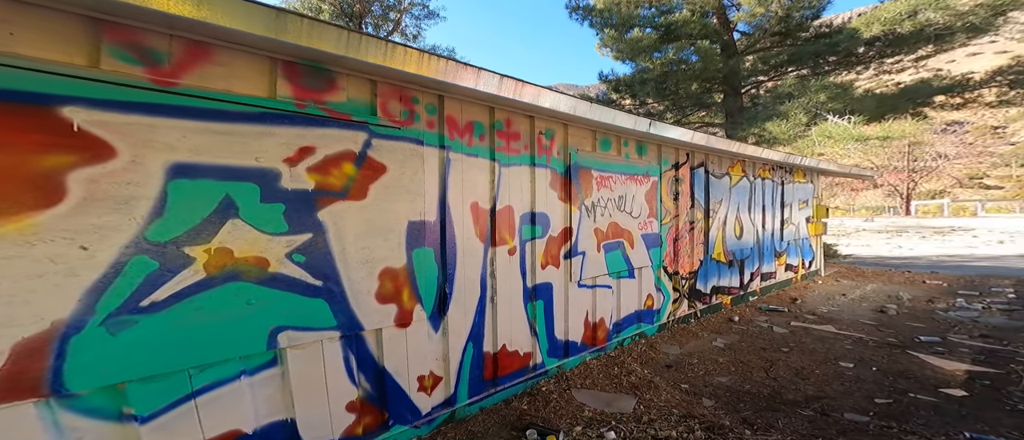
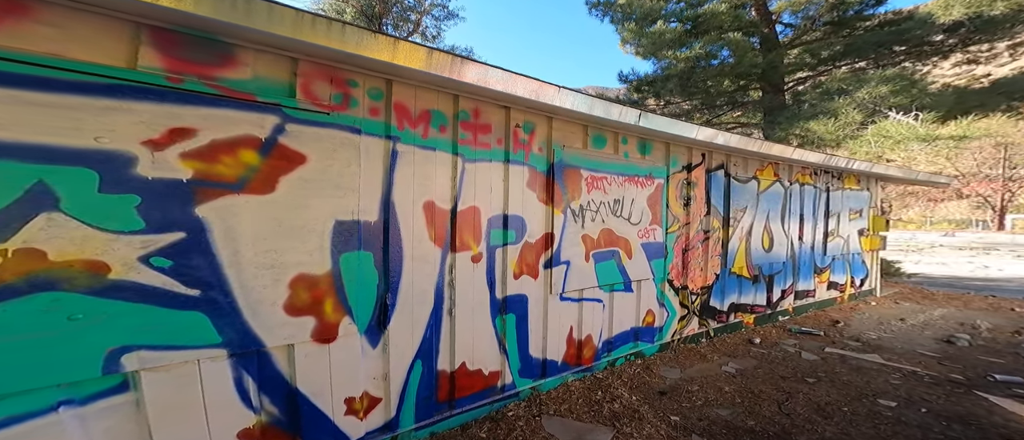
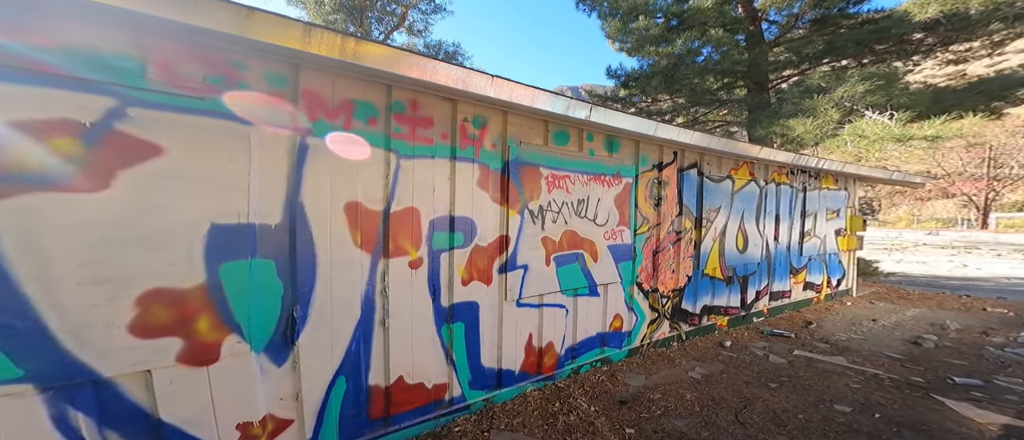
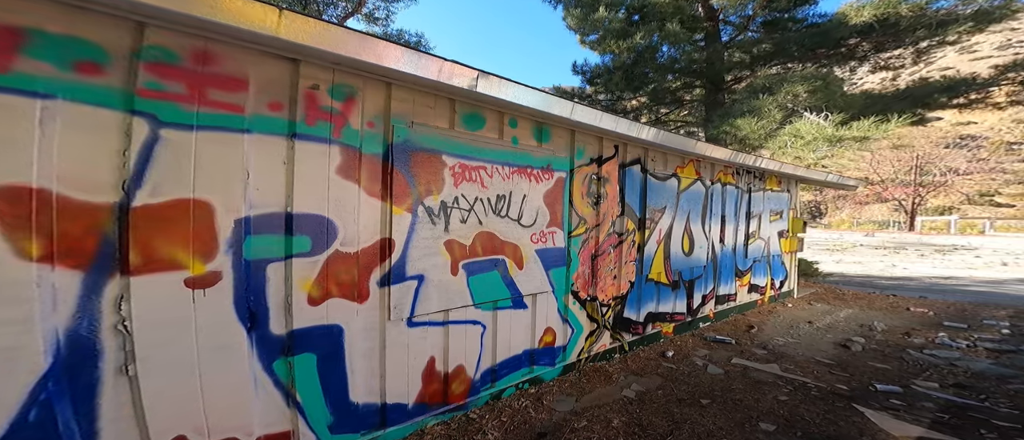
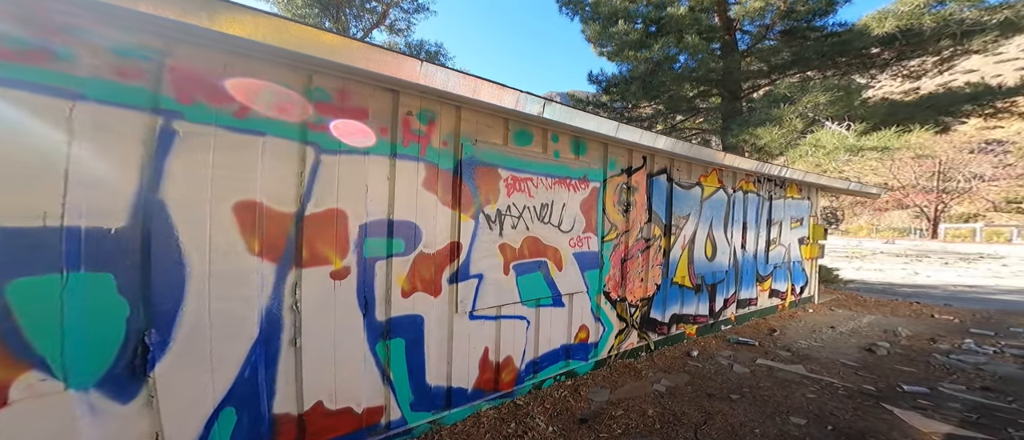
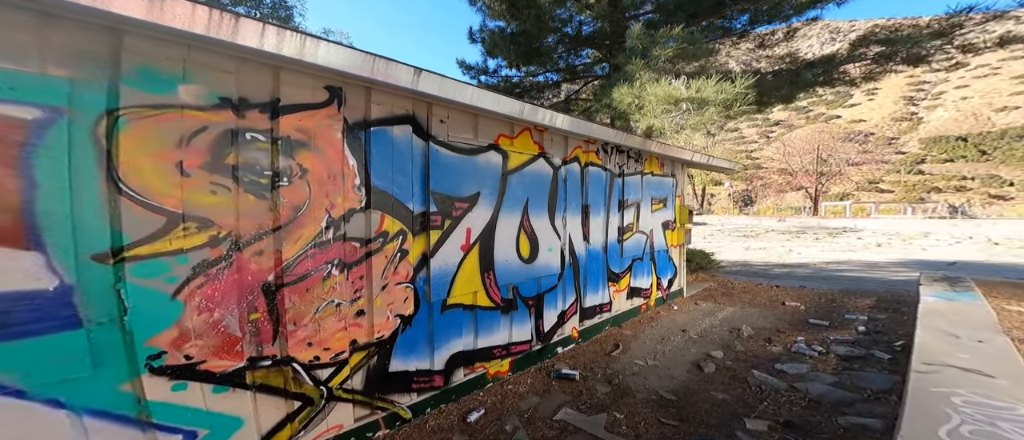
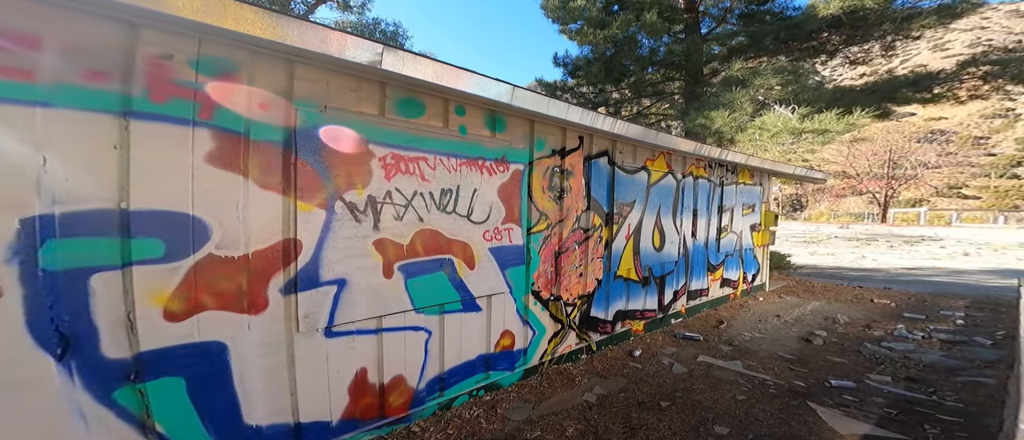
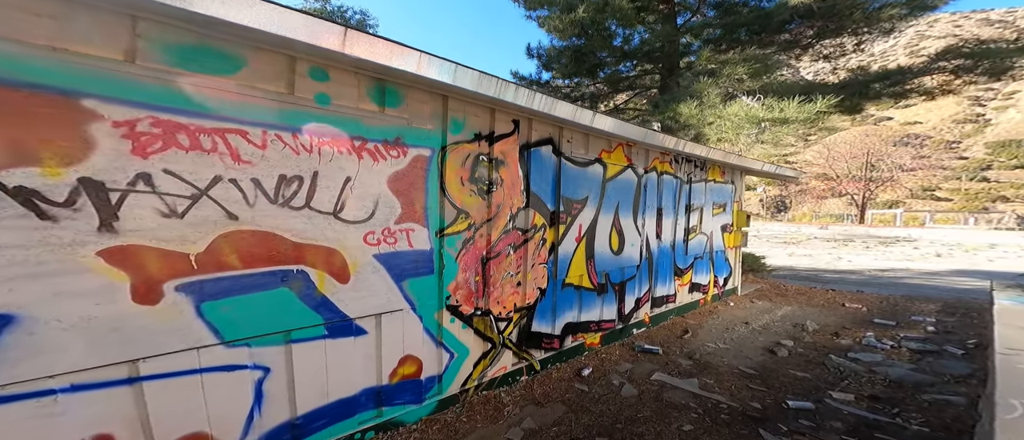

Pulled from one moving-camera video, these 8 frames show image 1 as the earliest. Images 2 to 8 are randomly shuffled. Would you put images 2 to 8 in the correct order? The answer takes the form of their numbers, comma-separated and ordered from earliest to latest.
2, 3, 5, 4, 7, 8, 6
